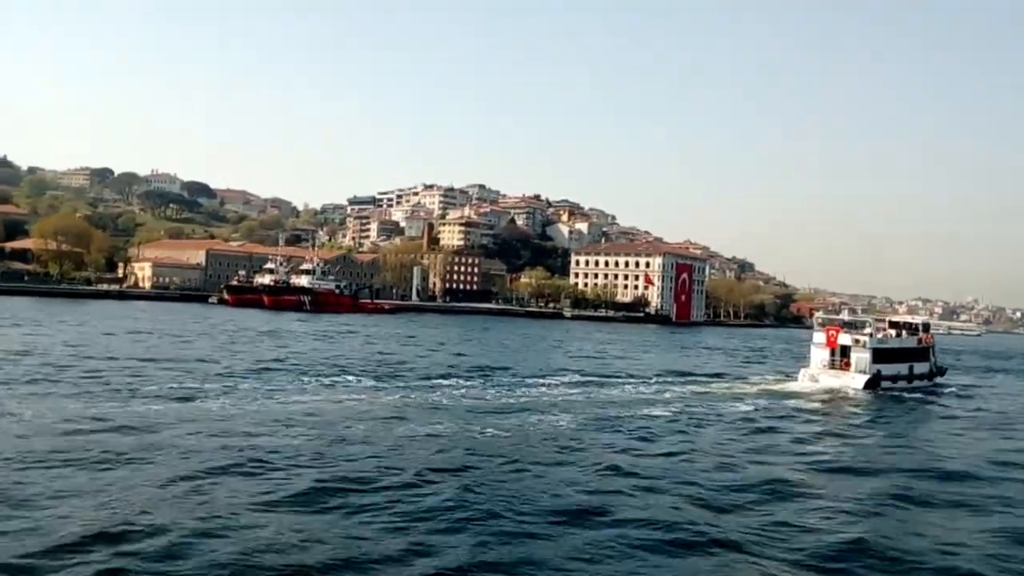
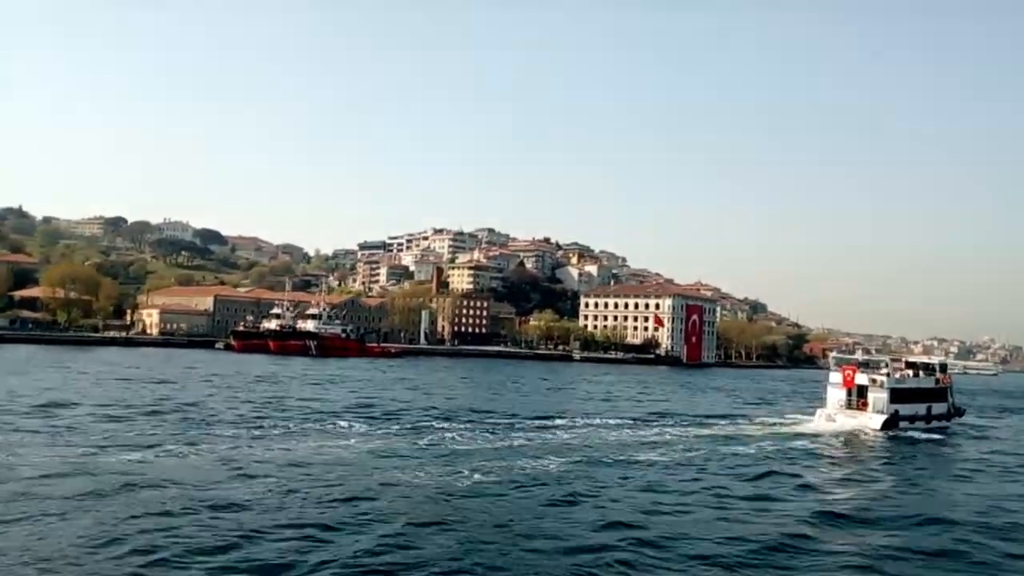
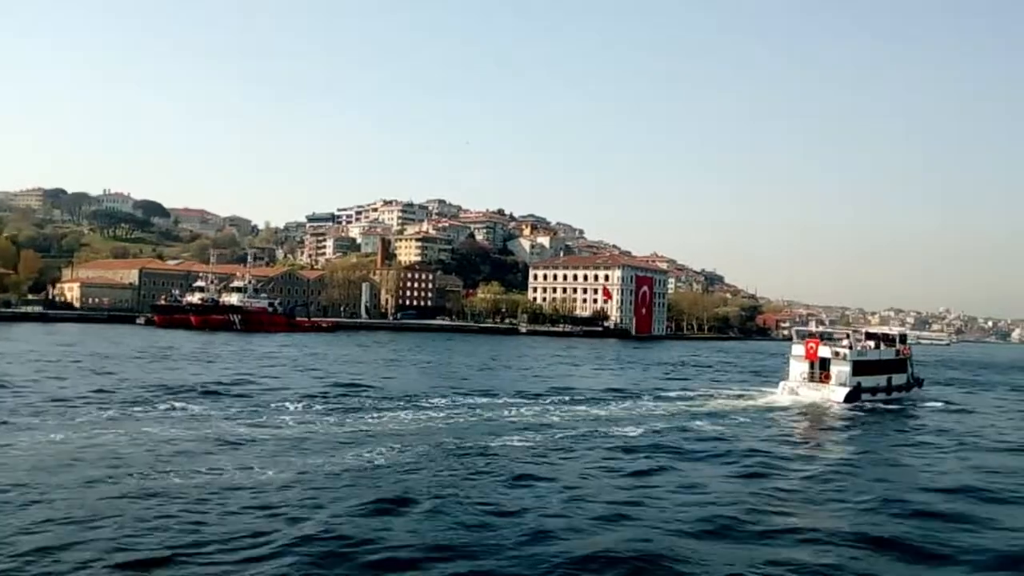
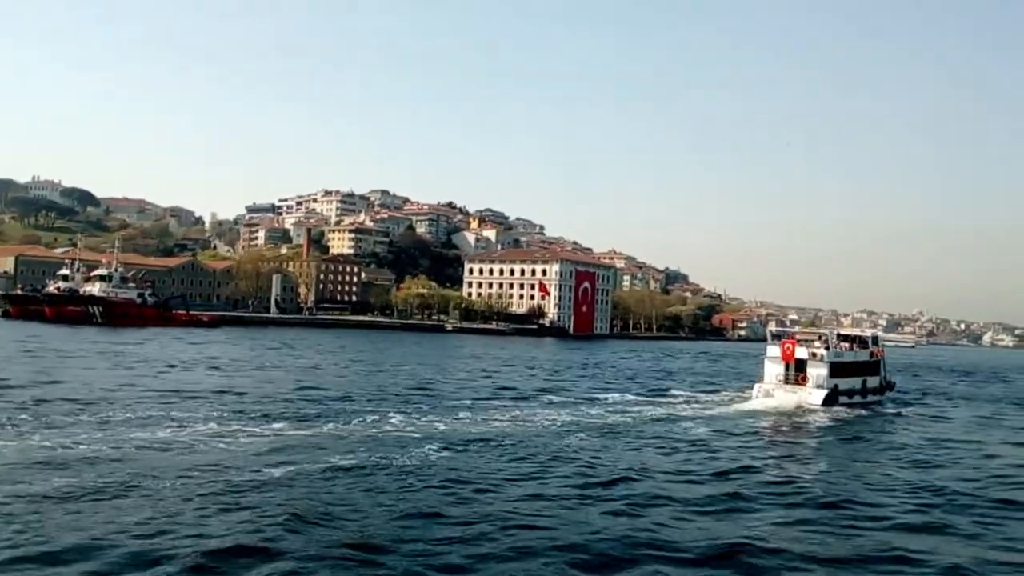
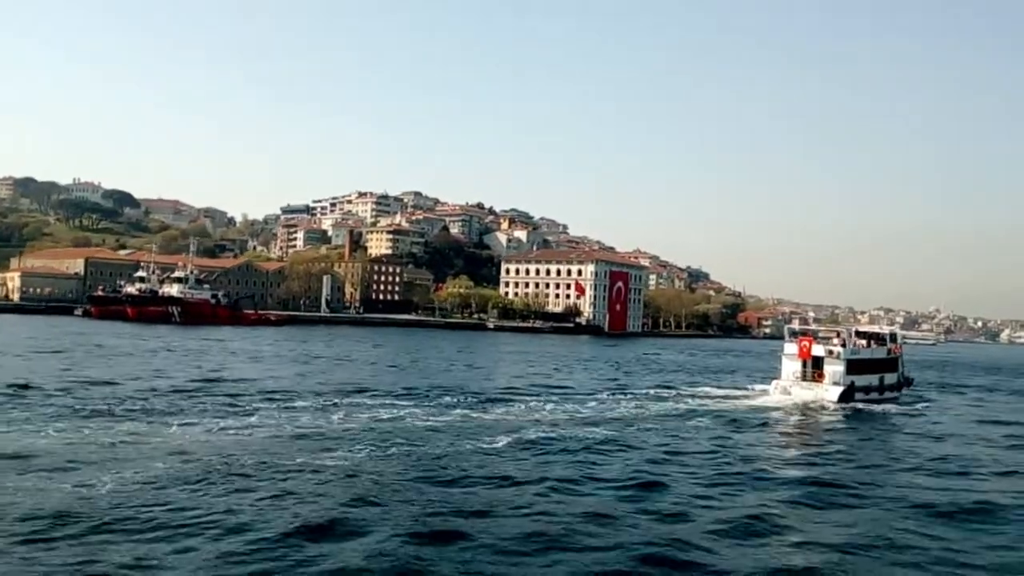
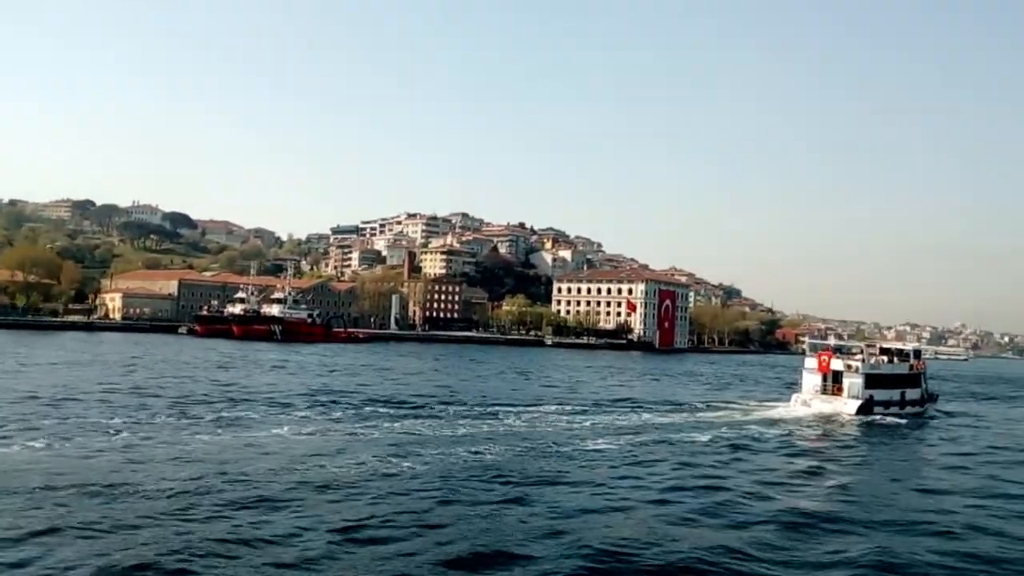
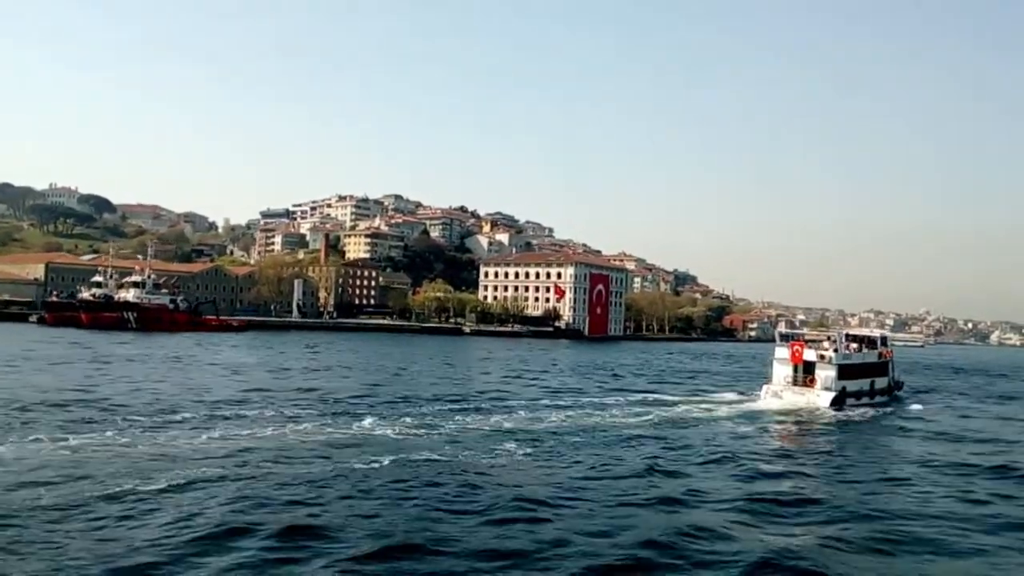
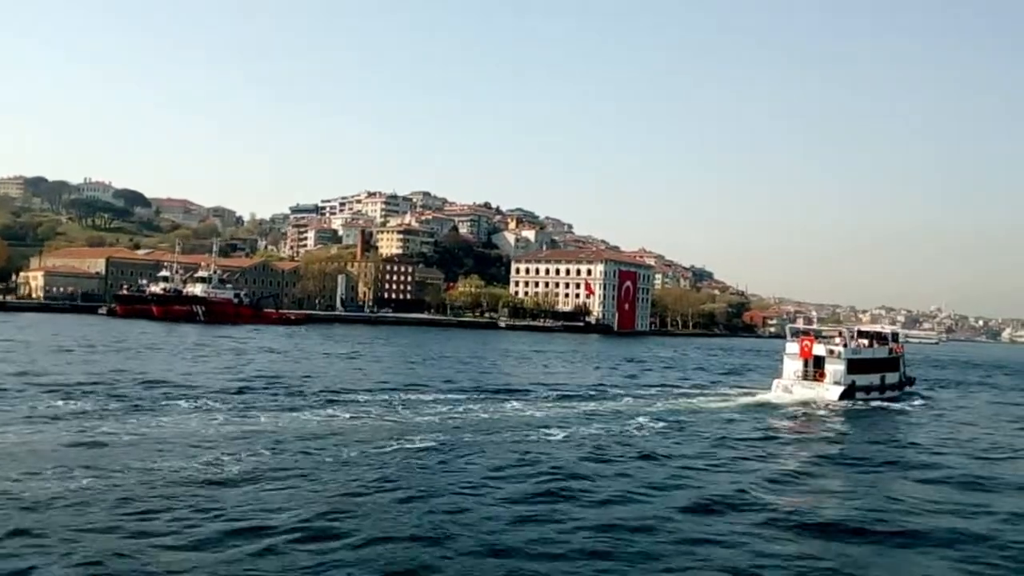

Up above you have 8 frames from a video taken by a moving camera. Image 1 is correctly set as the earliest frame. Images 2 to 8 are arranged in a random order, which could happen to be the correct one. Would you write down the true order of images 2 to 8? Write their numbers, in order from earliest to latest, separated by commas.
2, 6, 3, 8, 5, 7, 4
